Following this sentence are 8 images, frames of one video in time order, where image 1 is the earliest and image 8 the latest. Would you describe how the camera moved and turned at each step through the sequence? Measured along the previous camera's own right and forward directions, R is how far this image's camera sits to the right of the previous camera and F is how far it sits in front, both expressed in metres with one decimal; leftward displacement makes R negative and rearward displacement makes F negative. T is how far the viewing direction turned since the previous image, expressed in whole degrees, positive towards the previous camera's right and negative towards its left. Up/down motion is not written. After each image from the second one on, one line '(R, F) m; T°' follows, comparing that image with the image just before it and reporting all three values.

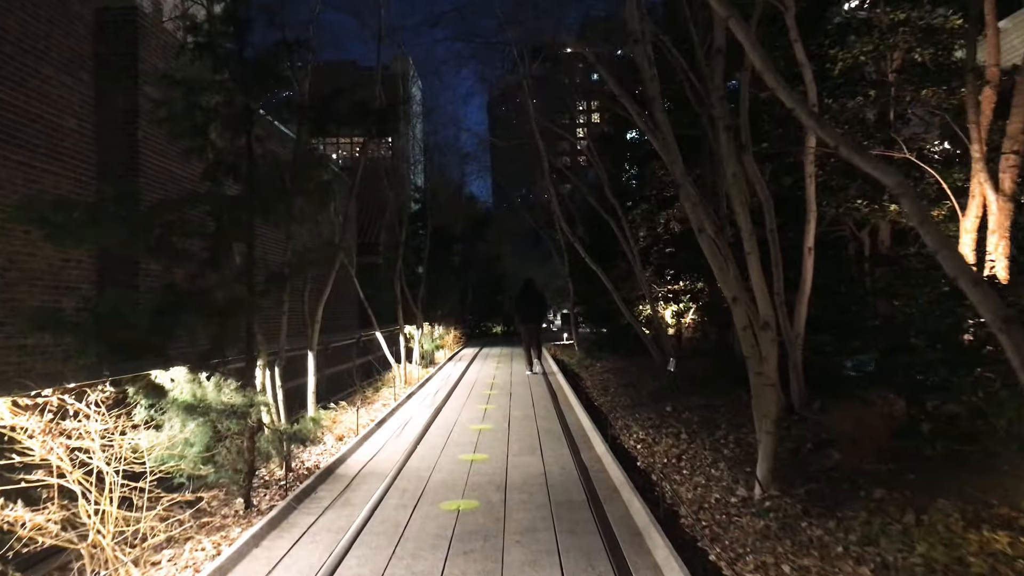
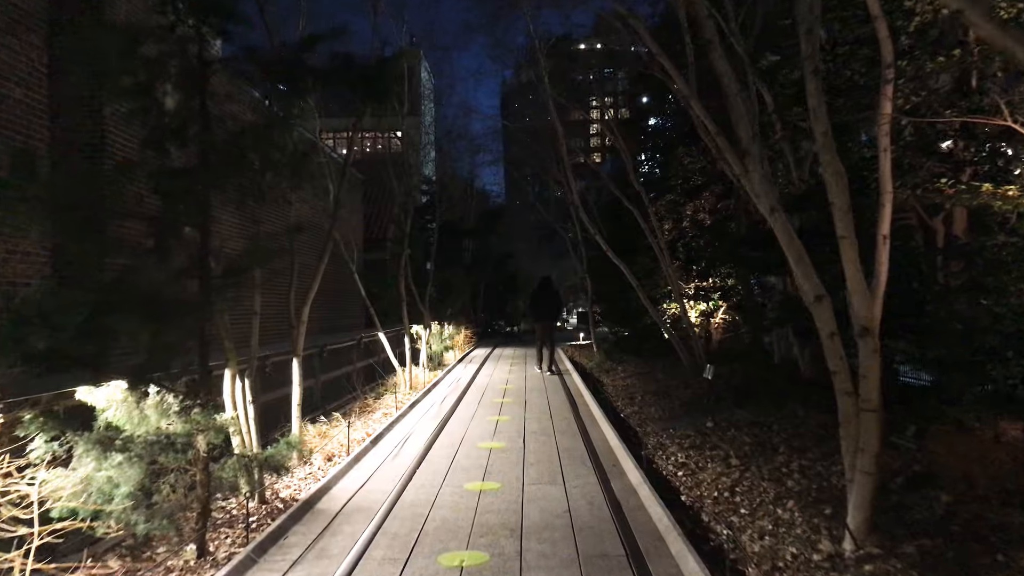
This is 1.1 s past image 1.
(0.0, +1.0) m; -1°
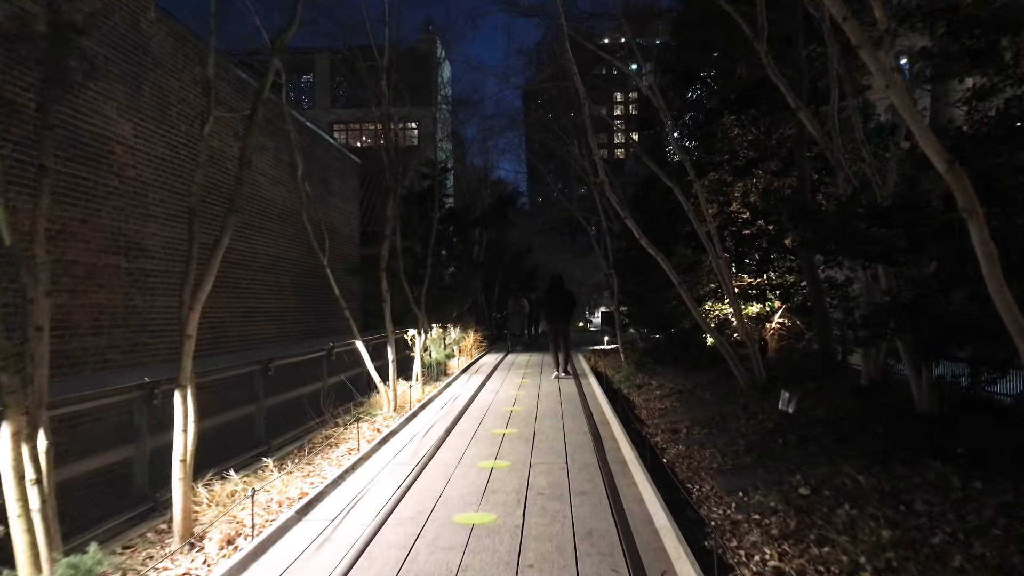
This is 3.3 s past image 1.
(+0.2, +2.2) m; -2°
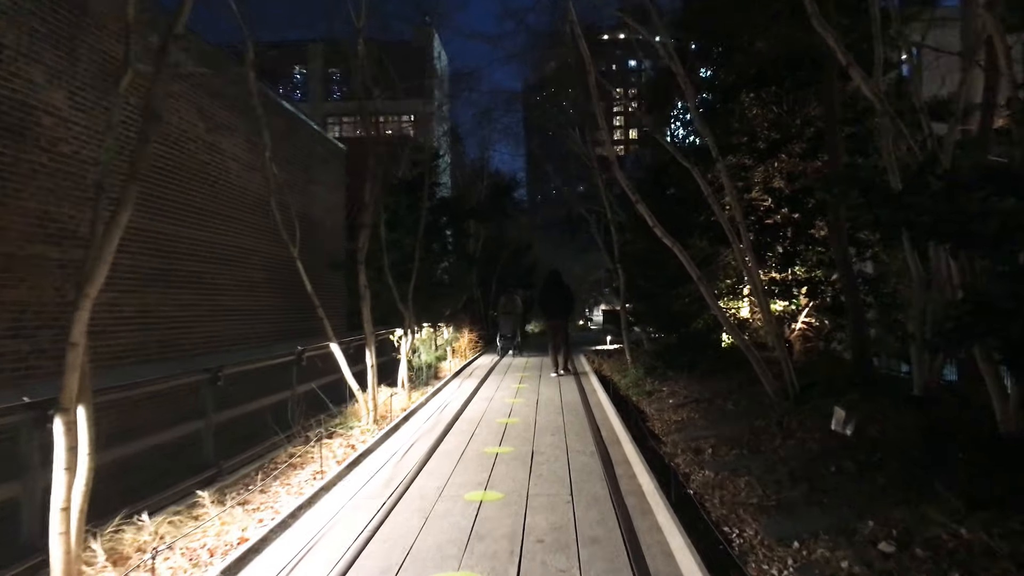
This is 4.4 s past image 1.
(0.0, +1.0) m; 0°
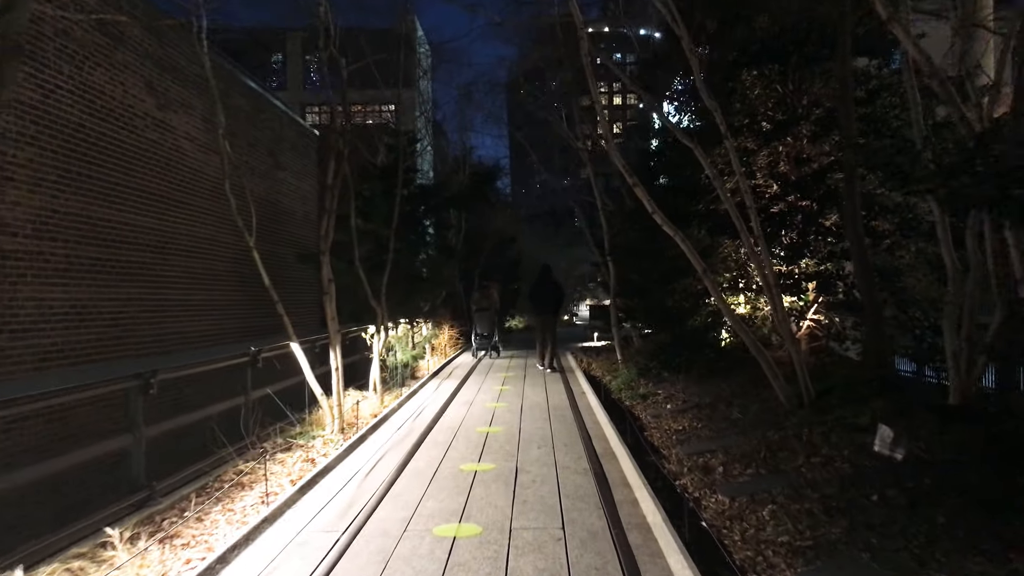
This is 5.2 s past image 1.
(0.0, +0.8) m; +1°
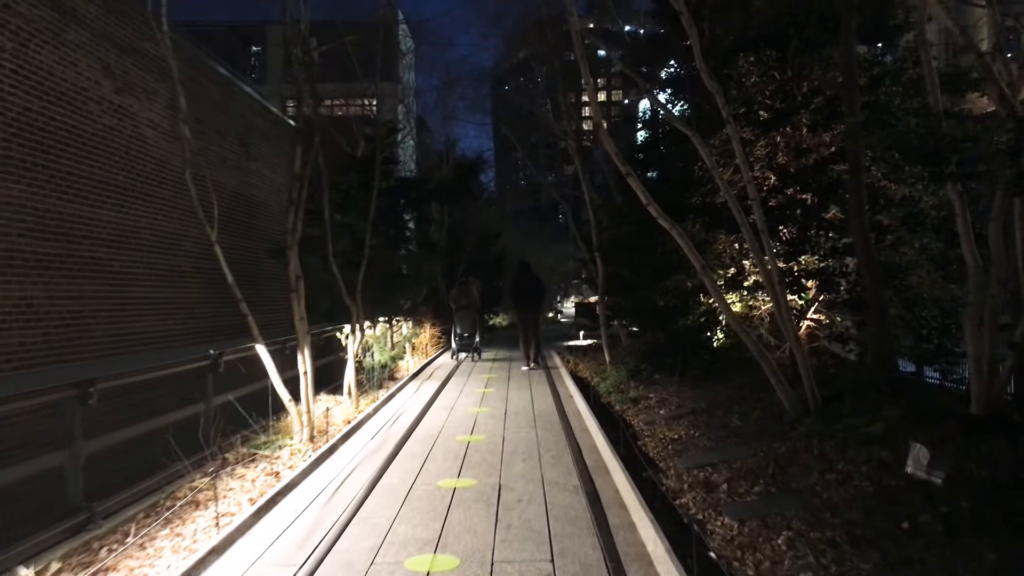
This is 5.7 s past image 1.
(0.0, +0.5) m; +1°
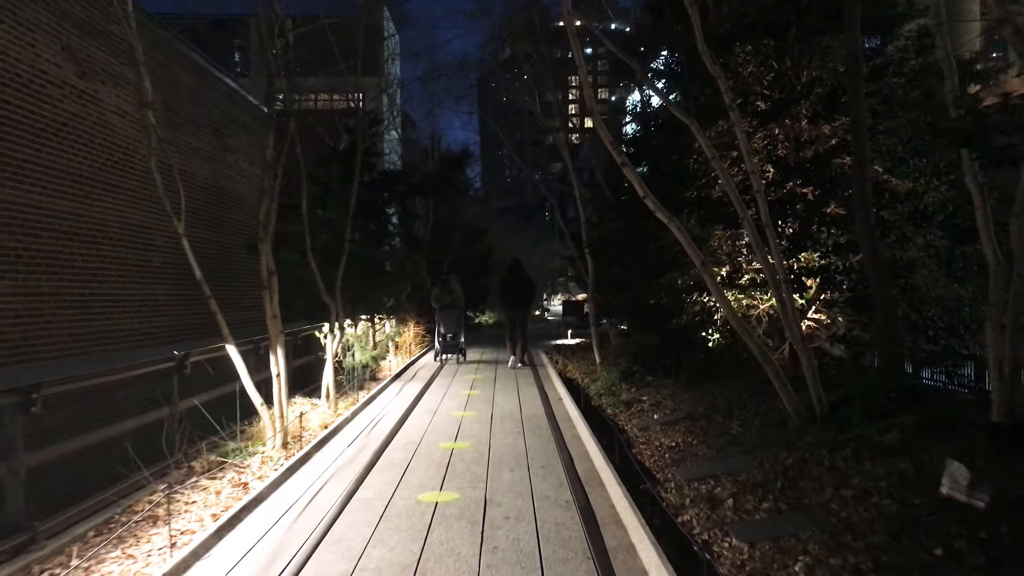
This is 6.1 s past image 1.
(0.0, +0.4) m; +1°
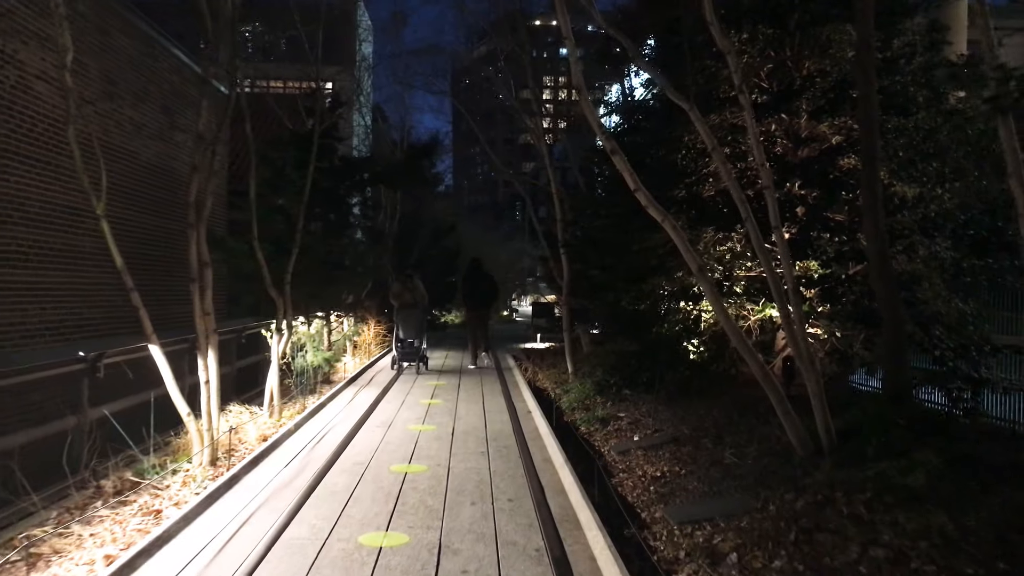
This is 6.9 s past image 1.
(0.0, +0.7) m; +2°
